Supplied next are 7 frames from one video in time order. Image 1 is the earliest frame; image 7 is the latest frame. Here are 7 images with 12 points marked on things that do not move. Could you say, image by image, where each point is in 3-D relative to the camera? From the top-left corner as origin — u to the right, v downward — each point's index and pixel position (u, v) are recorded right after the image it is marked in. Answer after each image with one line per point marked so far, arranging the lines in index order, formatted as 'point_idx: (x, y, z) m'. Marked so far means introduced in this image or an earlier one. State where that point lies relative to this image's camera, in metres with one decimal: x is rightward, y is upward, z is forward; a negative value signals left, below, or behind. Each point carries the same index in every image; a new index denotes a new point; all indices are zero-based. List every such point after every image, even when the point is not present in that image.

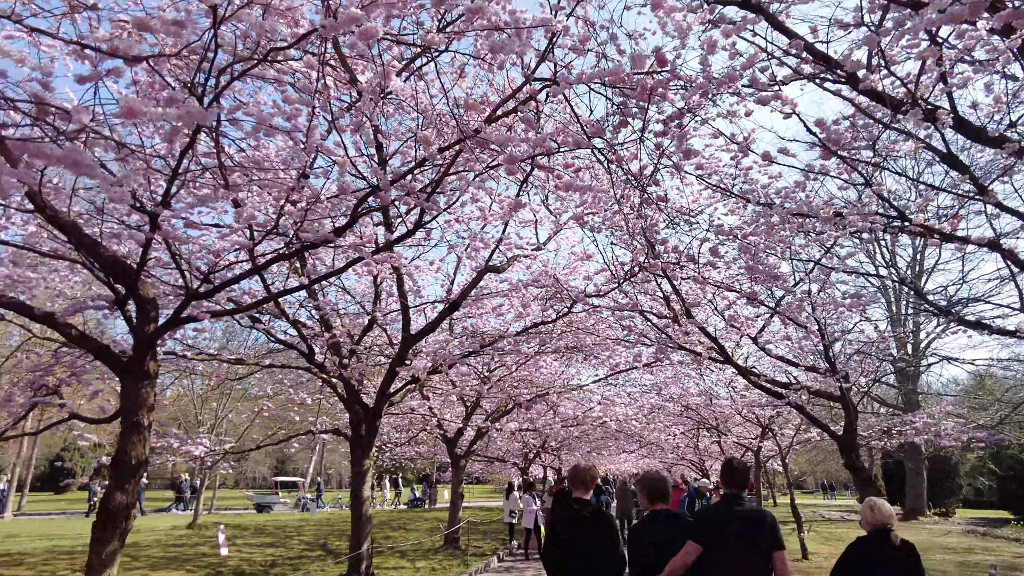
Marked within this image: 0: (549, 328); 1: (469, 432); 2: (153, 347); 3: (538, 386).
0: (+0.6, -0.6, +9.8) m
1: (-1.0, -3.3, +15.3) m
2: (-2.9, -0.5, +5.3) m
3: (+0.5, -1.8, +12.2) m
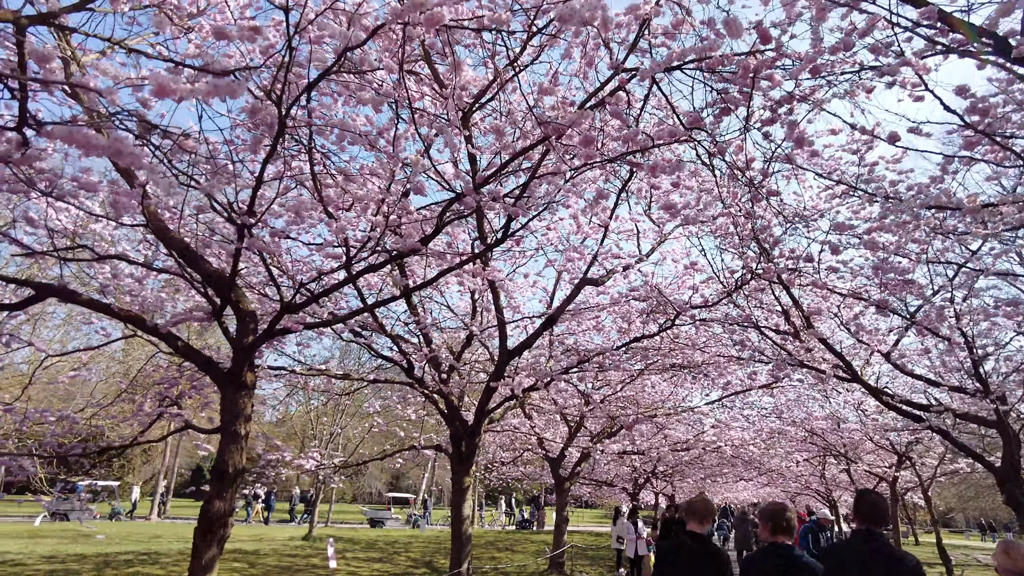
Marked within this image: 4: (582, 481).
0: (+2.0, -0.8, +9.3) m
1: (+1.4, -3.7, +14.8) m
2: (-2.1, -0.6, +5.4) m
3: (+2.3, -2.1, +11.6) m
4: (+1.7, -4.6, +15.7) m
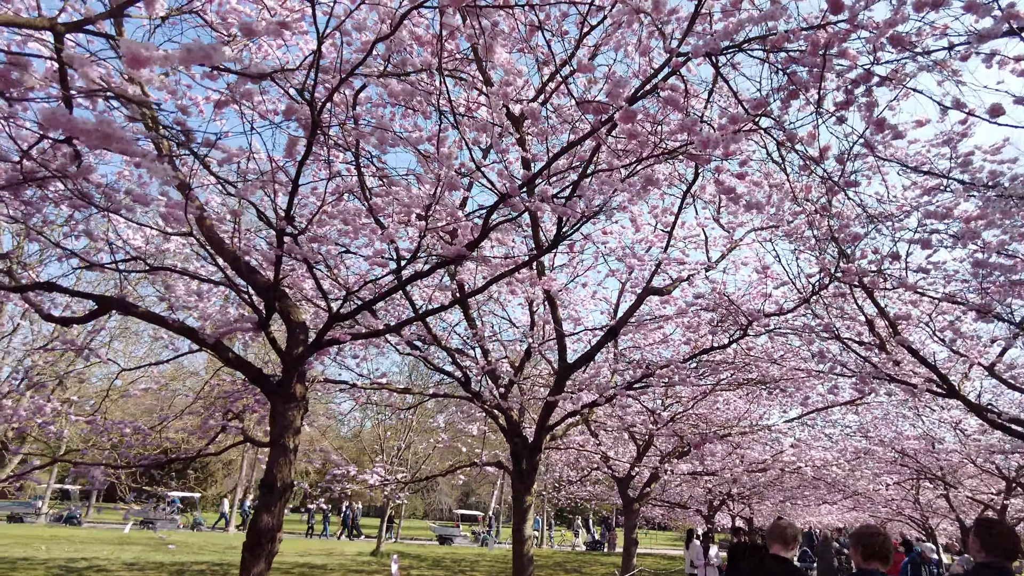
0: (+2.8, -0.9, +8.8) m
1: (+2.8, -4.0, +14.2) m
2: (-1.7, -0.7, +5.3) m
3: (+3.4, -2.2, +11.0) m
4: (+3.2, -4.9, +15.1) m
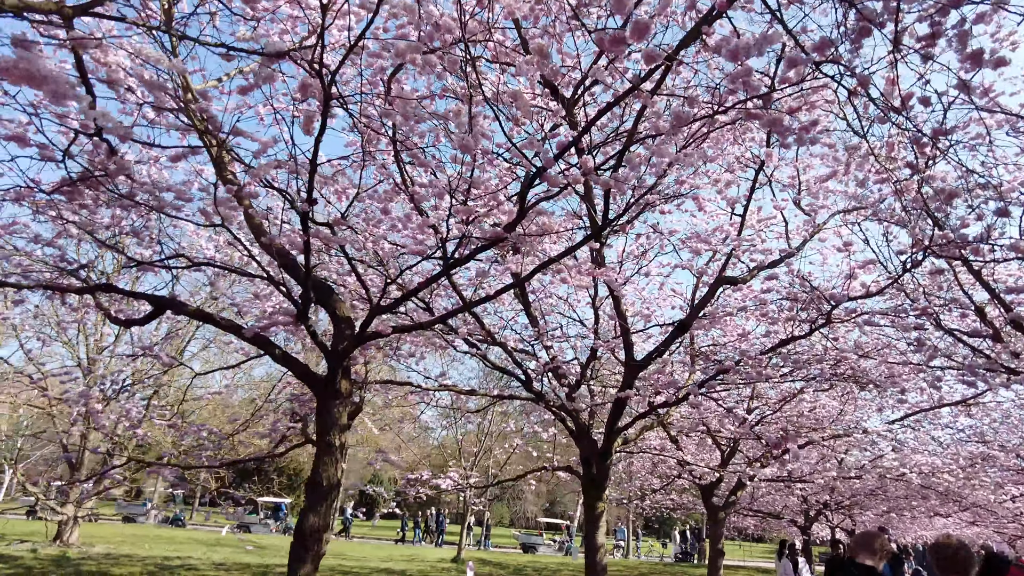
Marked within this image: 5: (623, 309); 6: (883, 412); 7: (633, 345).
0: (+3.6, -0.8, +8.0) m
1: (+4.4, -3.9, +13.4) m
2: (-1.3, -0.6, +5.2) m
3: (+4.5, -2.1, +10.1) m
4: (+4.9, -4.8, +14.2) m
5: (+1.3, -0.2, +7.8) m
6: (+5.9, -2.0, +10.5) m
7: (+1.4, -0.7, +7.8) m
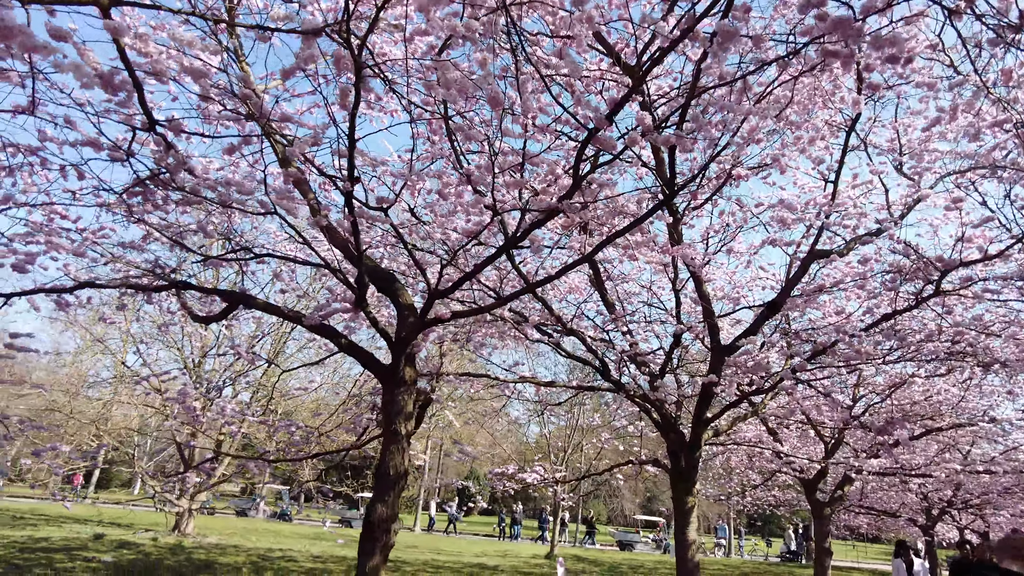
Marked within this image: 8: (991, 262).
0: (+4.5, -0.5, +7.2) m
1: (+6.1, -3.5, +12.4) m
2: (-0.8, -0.5, +5.1) m
3: (+5.7, -1.7, +9.2) m
4: (+6.8, -4.4, +13.2) m
5: (+2.2, 0.0, +7.4) m
6: (+7.1, -1.6, +9.4) m
7: (+2.3, -0.5, +7.3) m
8: (+4.0, +0.2, +5.5) m
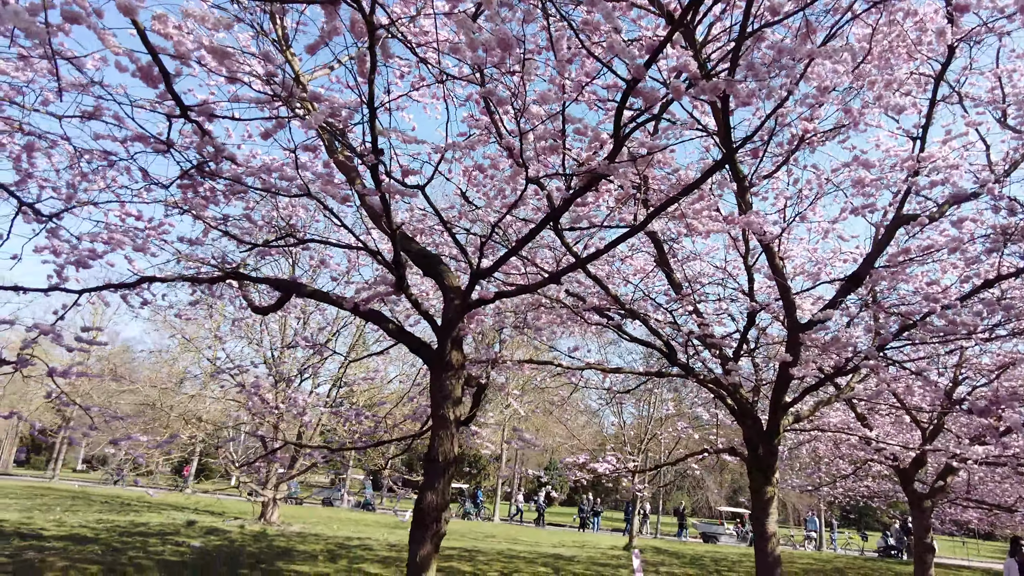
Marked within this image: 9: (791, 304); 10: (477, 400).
0: (+5.1, -0.1, +6.4) m
1: (+7.4, -3.0, +11.5) m
2: (-0.4, -0.4, +4.9) m
3: (+6.5, -1.3, +8.2) m
4: (+8.1, -3.9, +12.1) m
5: (+2.8, +0.2, +6.8) m
6: (+8.0, -1.1, +8.3) m
7: (+2.9, -0.2, +6.8) m
8: (+4.4, +0.5, +4.8) m
9: (+2.7, -0.1, +6.3) m
10: (-0.3, -1.1, +6.2) m
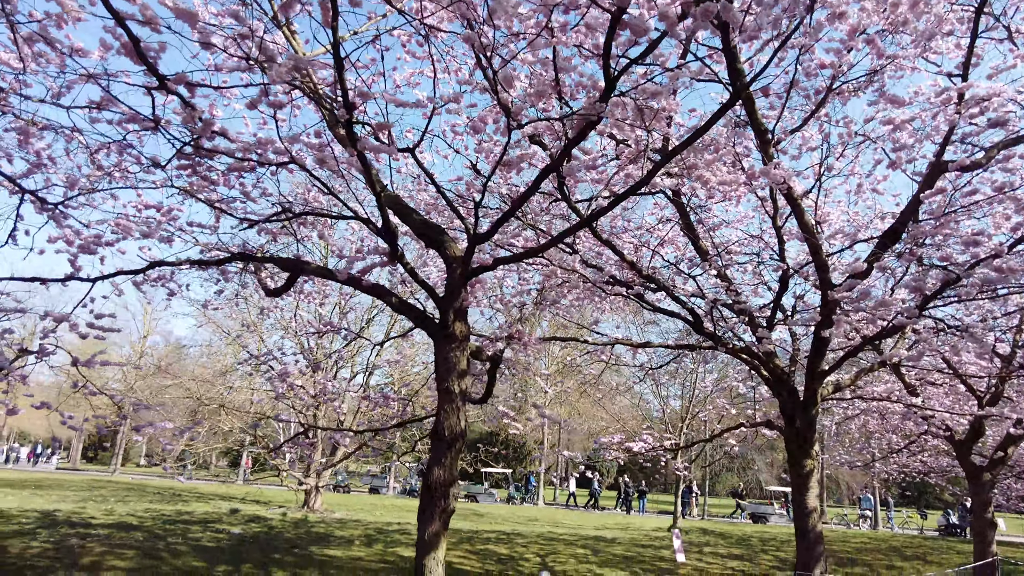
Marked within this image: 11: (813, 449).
0: (+5.2, +0.3, +5.9) m
1: (+7.9, -2.4, +10.8) m
2: (-0.4, -0.1, +4.7) m
3: (+6.8, -0.8, +7.6) m
4: (+8.8, -3.2, +11.4) m
5: (+2.9, +0.6, +6.4) m
6: (+8.2, -0.5, +7.5) m
7: (+3.0, +0.2, +6.4) m
8: (+4.4, +0.9, +4.3) m
9: (+2.8, +0.2, +5.9) m
10: (-0.2, -0.8, +6.1) m
11: (+3.4, -1.9, +7.5) m
